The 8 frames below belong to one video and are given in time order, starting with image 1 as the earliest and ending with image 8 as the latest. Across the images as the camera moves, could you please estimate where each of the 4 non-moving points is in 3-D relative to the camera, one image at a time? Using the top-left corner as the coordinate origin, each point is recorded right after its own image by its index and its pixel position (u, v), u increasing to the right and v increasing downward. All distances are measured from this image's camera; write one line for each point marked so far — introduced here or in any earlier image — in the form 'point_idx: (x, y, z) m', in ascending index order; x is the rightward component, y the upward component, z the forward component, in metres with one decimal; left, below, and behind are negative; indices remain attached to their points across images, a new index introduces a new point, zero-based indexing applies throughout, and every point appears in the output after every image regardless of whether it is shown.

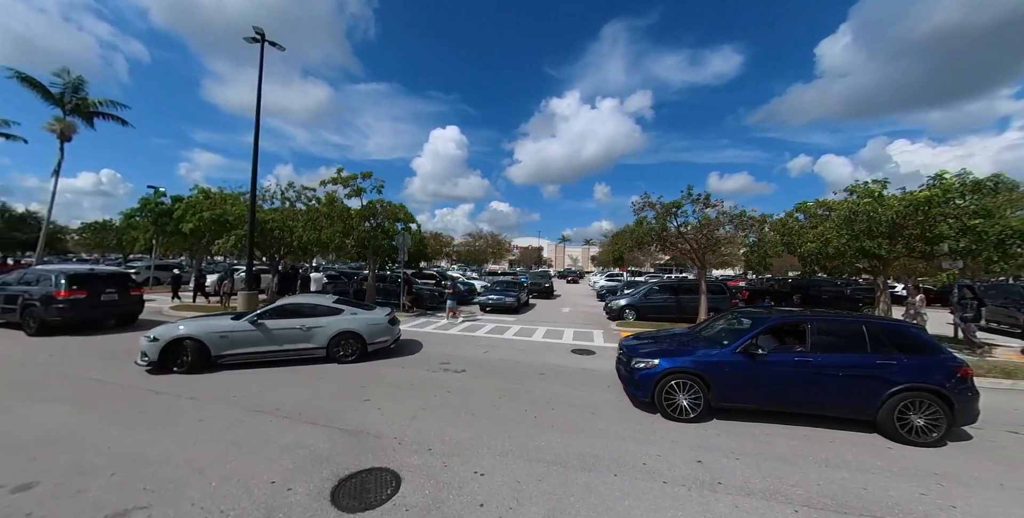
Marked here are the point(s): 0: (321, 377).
0: (-3.2, -2.0, +6.3) m
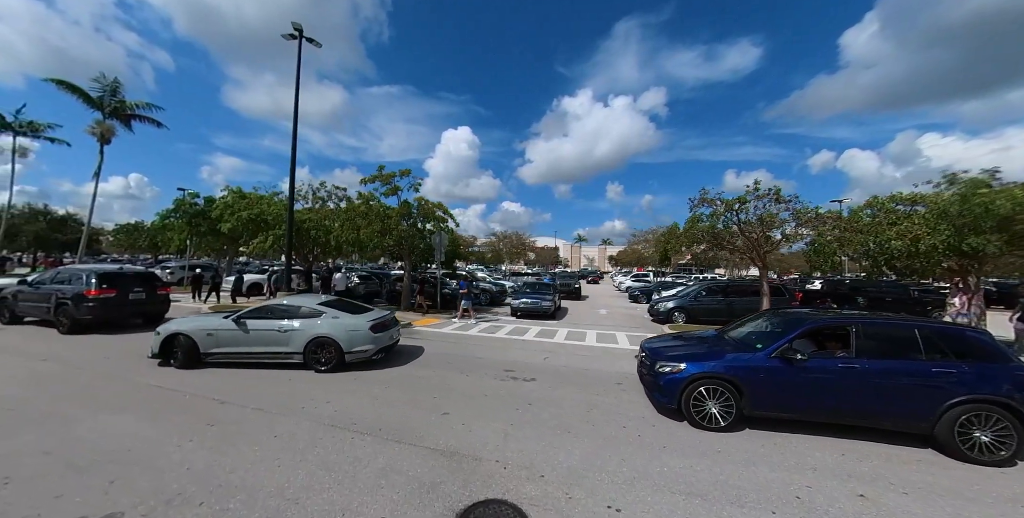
0: (-2.0, -2.0, +5.9) m
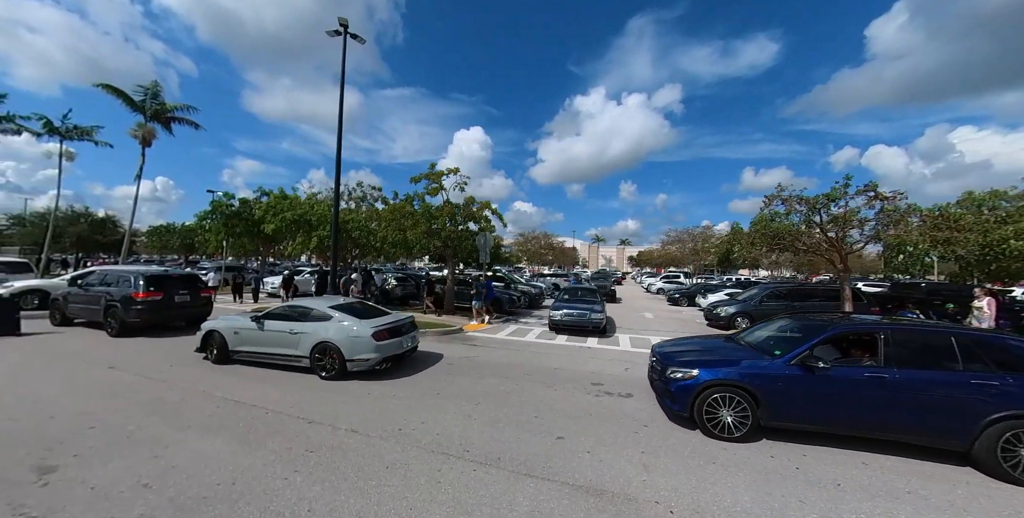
0: (-0.6, -2.0, +5.4) m
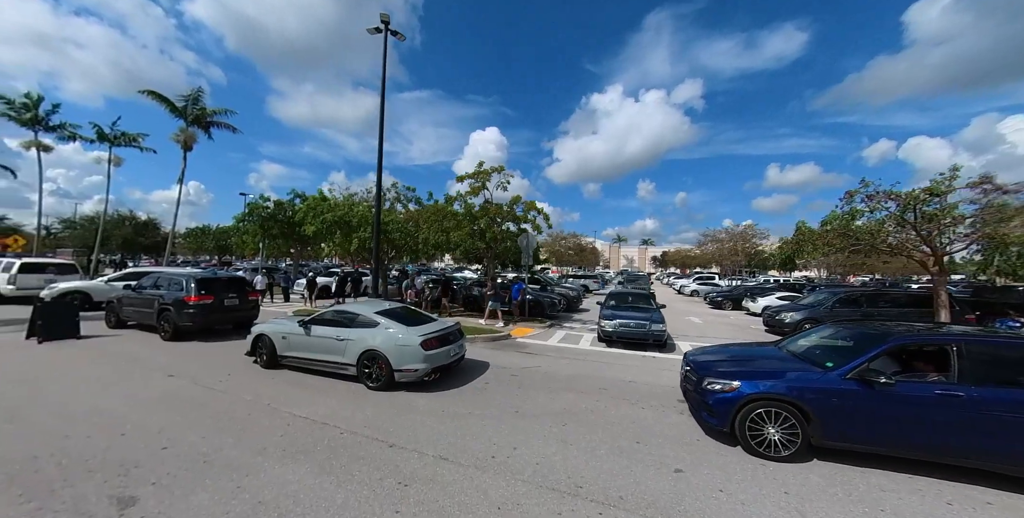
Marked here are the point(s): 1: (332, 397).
0: (+0.5, -2.1, +4.9) m
1: (-2.7, -2.0, +5.6) m
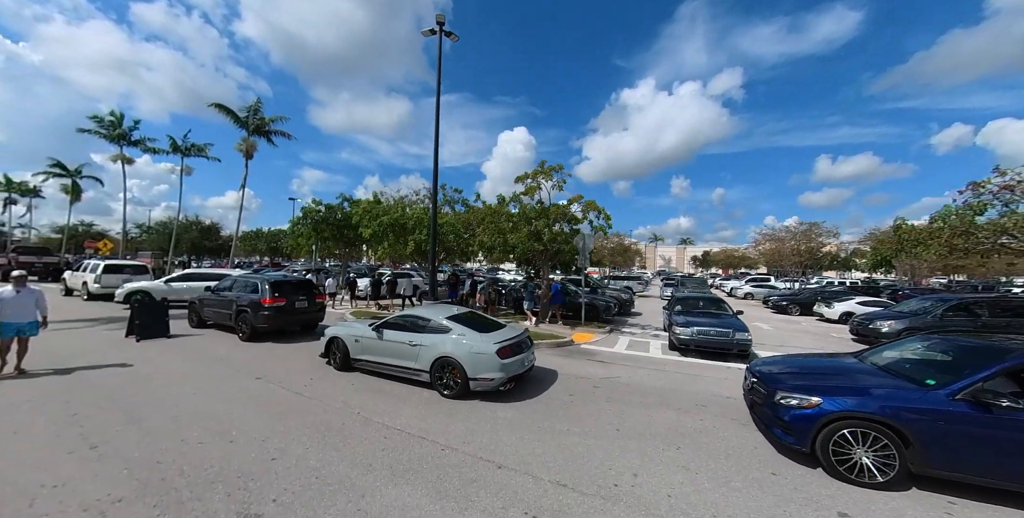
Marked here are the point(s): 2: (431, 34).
0: (+1.8, -2.2, +4.5) m
1: (-1.4, -2.1, +5.4) m
2: (-2.7, +7.6, +12.6) m
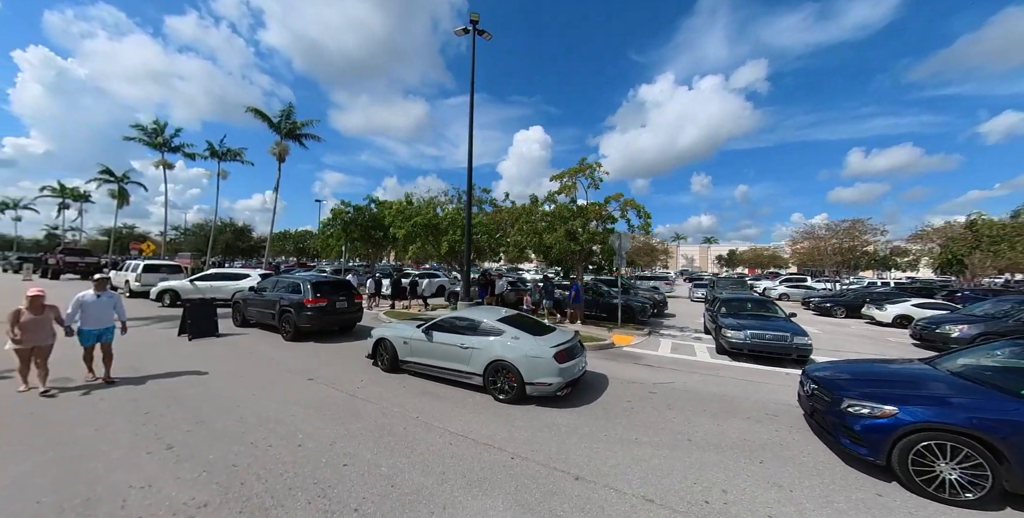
0: (+2.5, -2.2, +4.2) m
1: (-0.6, -2.1, +5.3) m
2: (-1.6, +7.6, +12.6) m
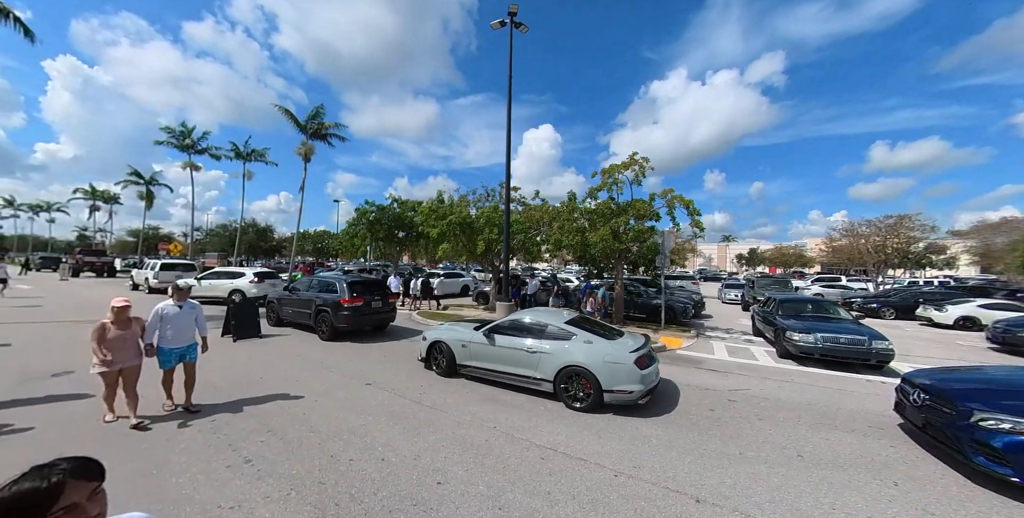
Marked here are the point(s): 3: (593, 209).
0: (+3.5, -2.1, +3.8) m
1: (+0.5, -2.1, +5.0) m
2: (-0.3, +7.6, +12.2) m
3: (+2.5, +1.5, +11.6) m
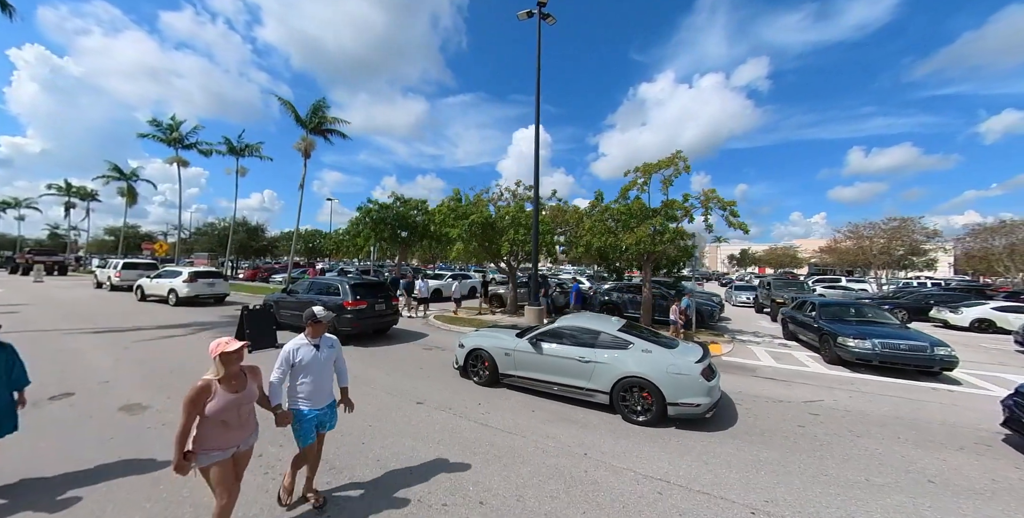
0: (+4.5, -2.2, +3.4) m
1: (+1.4, -2.2, +4.5) m
2: (+0.4, +7.6, +11.7) m
3: (+3.3, +1.5, +11.2) m
